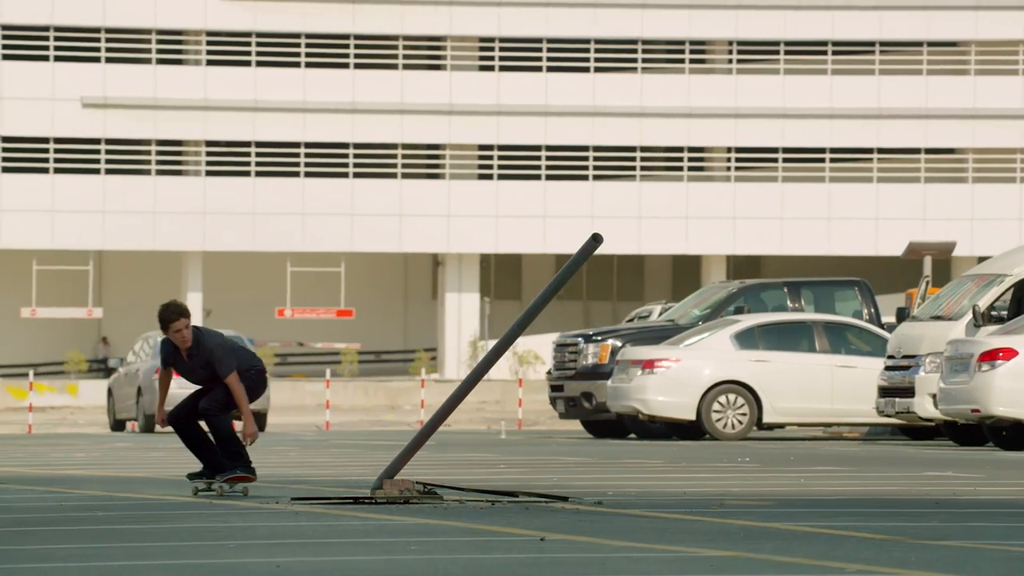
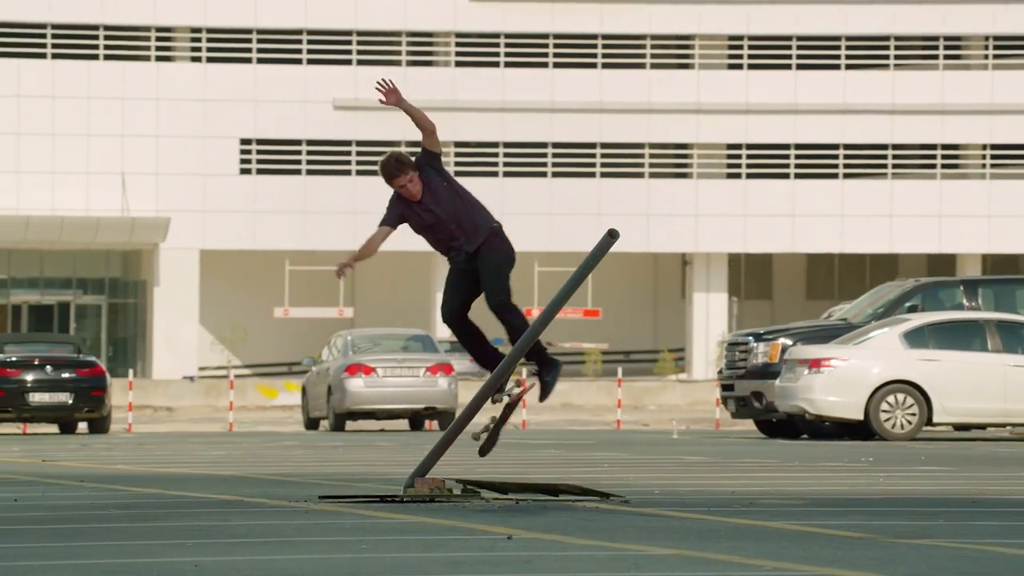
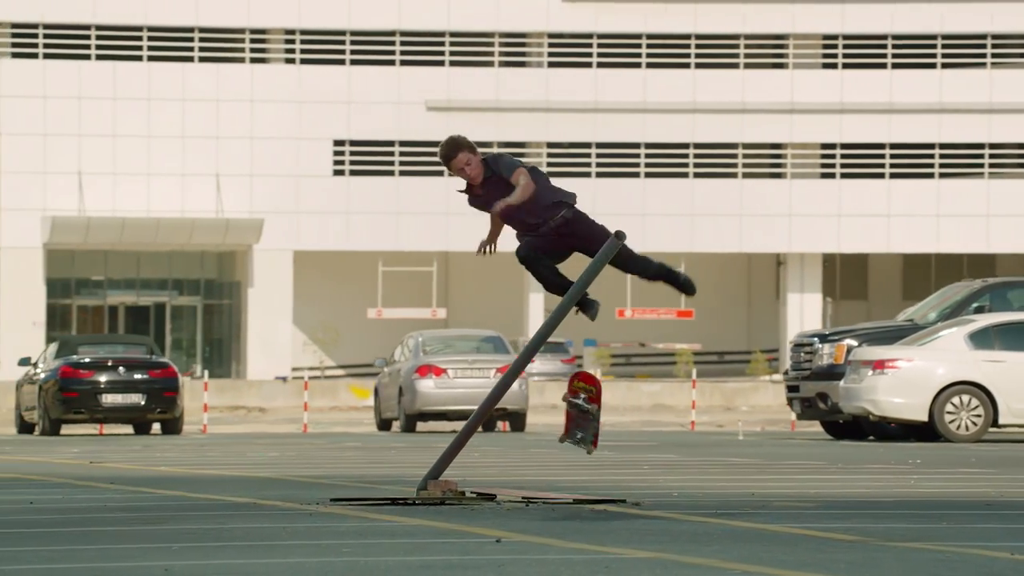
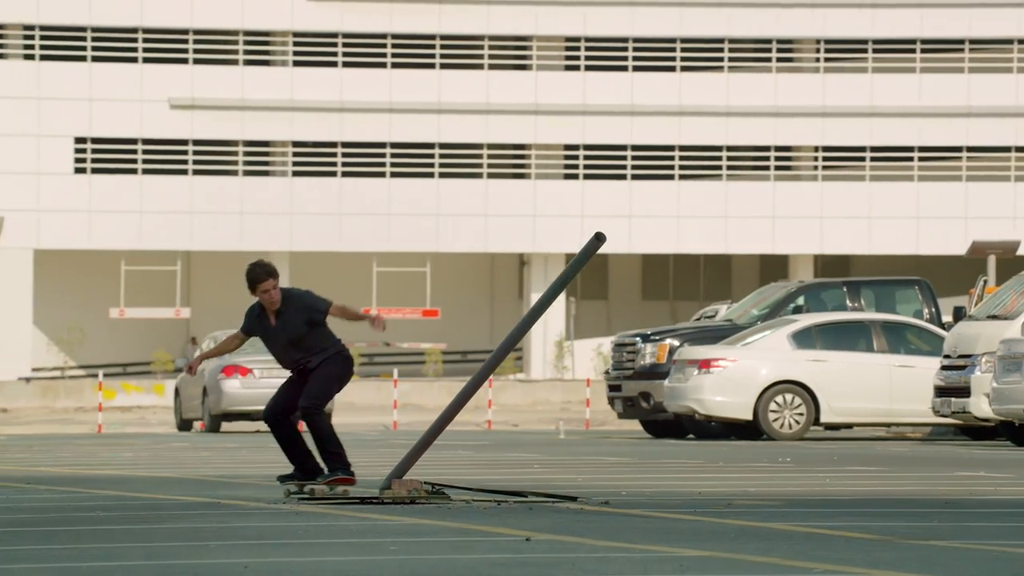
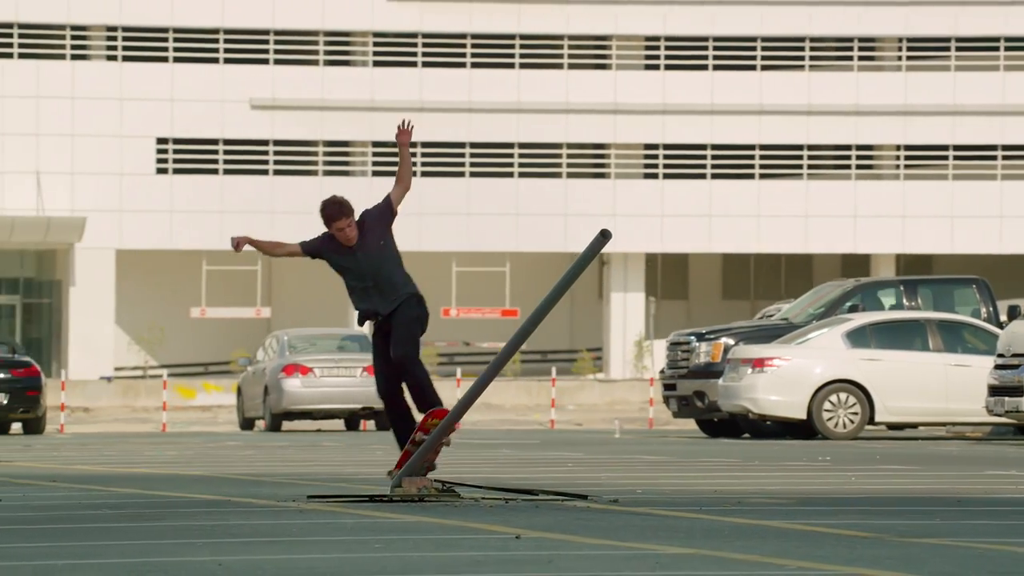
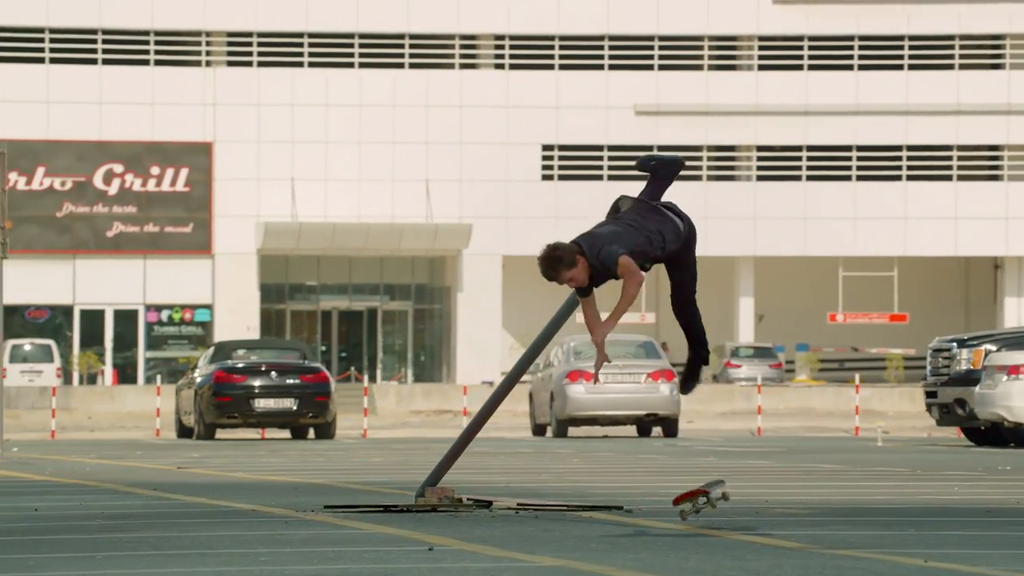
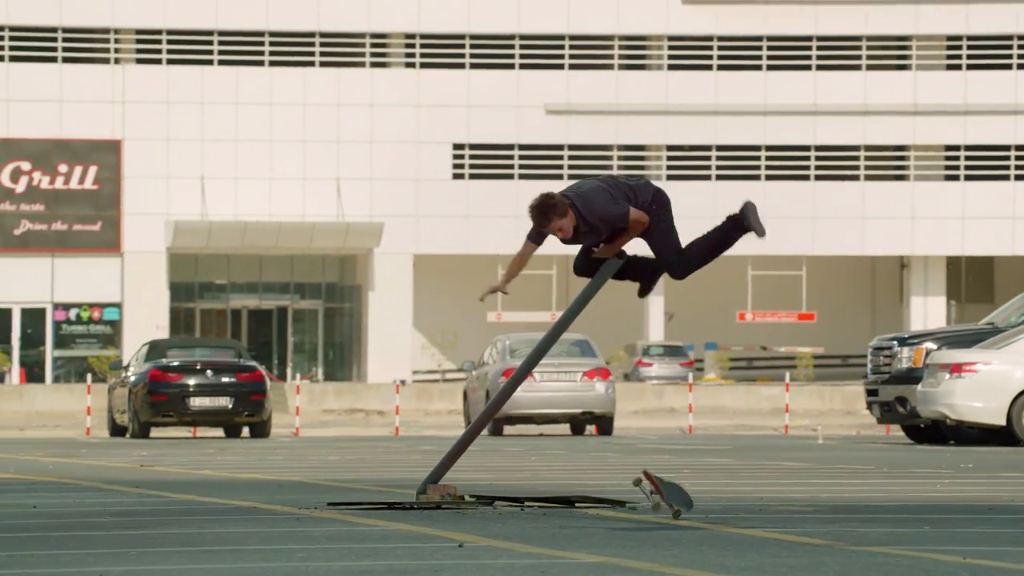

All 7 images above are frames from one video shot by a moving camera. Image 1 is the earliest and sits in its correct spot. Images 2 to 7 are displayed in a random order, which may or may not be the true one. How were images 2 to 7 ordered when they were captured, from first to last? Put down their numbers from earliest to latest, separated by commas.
4, 5, 2, 3, 7, 6
